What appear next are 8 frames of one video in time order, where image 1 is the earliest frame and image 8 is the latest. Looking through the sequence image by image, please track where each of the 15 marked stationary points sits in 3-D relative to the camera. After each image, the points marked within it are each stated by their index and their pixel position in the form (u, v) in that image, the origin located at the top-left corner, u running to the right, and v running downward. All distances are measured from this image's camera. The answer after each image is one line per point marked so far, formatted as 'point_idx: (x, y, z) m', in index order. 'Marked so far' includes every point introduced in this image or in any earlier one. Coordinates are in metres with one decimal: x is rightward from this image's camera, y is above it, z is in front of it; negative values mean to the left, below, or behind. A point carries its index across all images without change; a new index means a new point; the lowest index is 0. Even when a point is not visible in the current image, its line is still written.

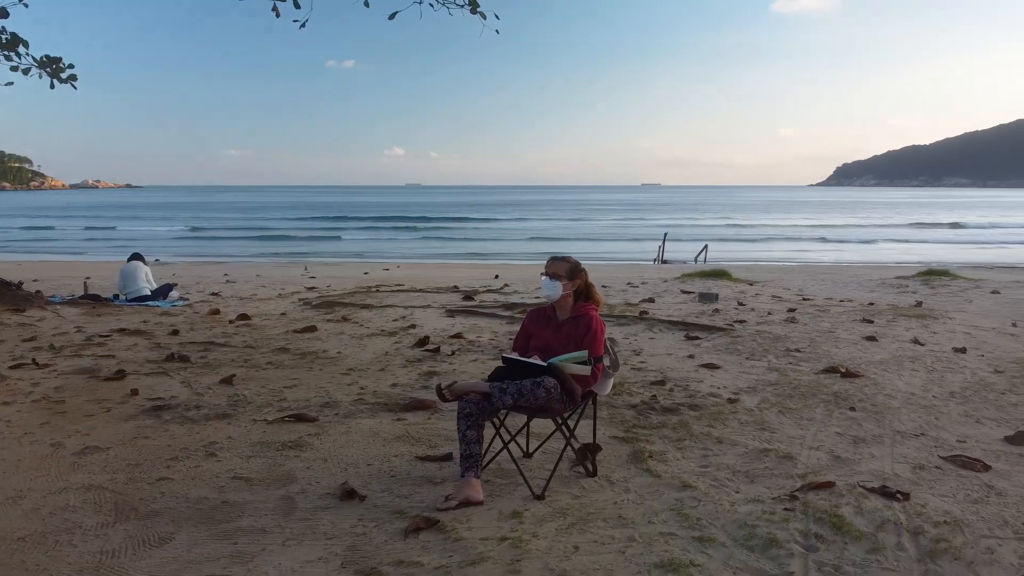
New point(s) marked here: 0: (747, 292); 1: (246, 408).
0: (+2.9, -0.1, +10.0) m
1: (-1.4, -0.7, +4.4) m
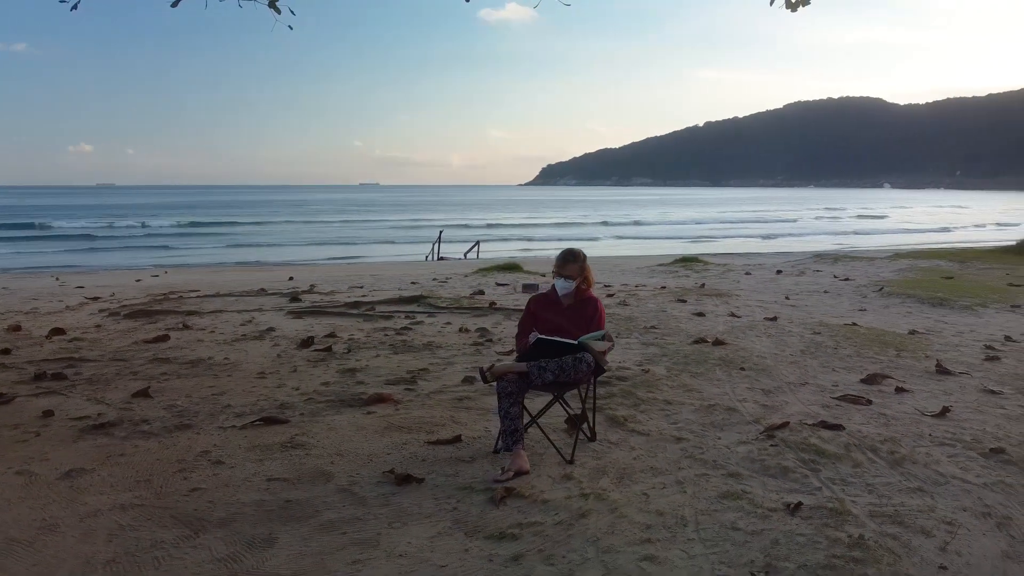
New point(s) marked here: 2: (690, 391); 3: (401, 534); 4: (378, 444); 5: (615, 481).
0: (+0.6, +0.1, +10.9) m
1: (-1.6, -0.7, +4.2) m
2: (+1.0, -0.6, +4.7) m
3: (-0.4, -0.8, +2.8) m
4: (-0.6, -0.7, +3.8) m
5: (+0.4, -0.8, +3.3) m
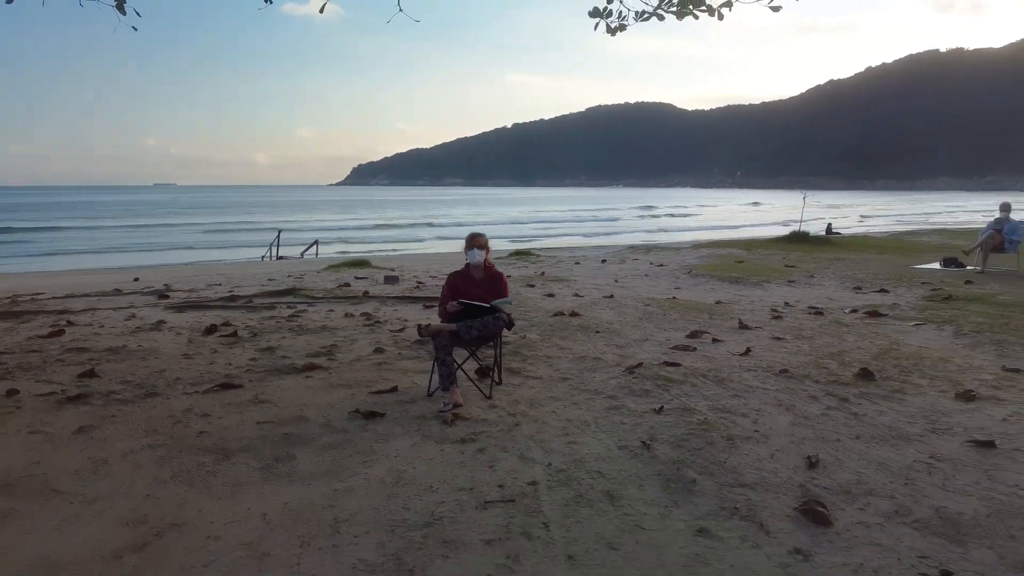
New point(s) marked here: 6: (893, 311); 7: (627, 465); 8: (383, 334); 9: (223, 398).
0: (-1.5, +0.2, +11.8) m
1: (-2.1, -0.6, +4.8) m
2: (+0.4, -0.4, +5.9) m
3: (-0.6, -0.7, +3.7) m
4: (-1.0, -0.6, +4.6) m
5: (+0.1, -0.6, +4.4) m
6: (+3.6, -0.2, +7.6) m
7: (+0.5, -0.7, +3.3) m
8: (-1.1, -0.4, +6.7) m
9: (-1.6, -0.6, +4.5) m
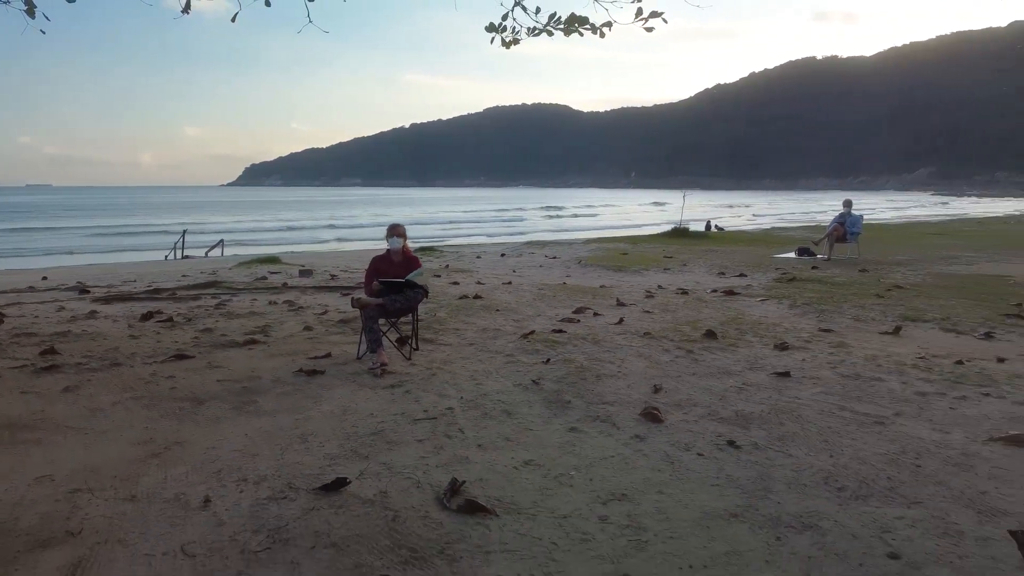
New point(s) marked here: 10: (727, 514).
0: (-3.0, +0.3, +12.6) m
1: (-2.7, -0.5, +5.5) m
2: (-0.4, -0.3, +6.9) m
3: (-1.0, -0.6, +4.6) m
4: (-1.6, -0.5, +5.5) m
5: (-0.5, -0.5, +5.4) m
6: (+2.6, 0.0, +9.0) m
7: (0.0, -0.6, +4.3) m
8: (-1.9, -0.3, +7.5) m
9: (-2.2, -0.5, +5.3) m
10: (+0.7, -0.8, +2.8) m
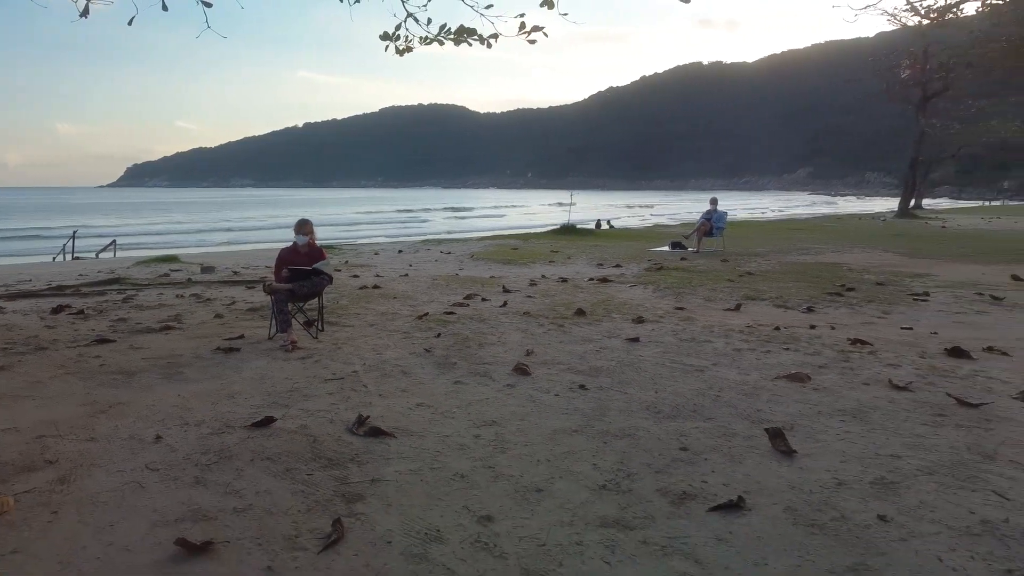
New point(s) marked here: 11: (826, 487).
0: (-4.7, +0.3, +12.9) m
1: (-3.5, -0.4, +6.0) m
2: (-1.4, -0.2, +7.6) m
3: (-1.7, -0.5, +5.3) m
4: (-2.4, -0.4, +6.1) m
5: (-1.3, -0.4, +6.1) m
6: (+1.3, +0.1, +10.1) m
7: (-0.6, -0.5, +5.1) m
8: (-2.9, -0.2, +8.1) m
9: (-3.0, -0.4, +5.9) m
10: (+0.3, -0.6, +3.7) m
11: (+1.2, -0.7, +3.0) m
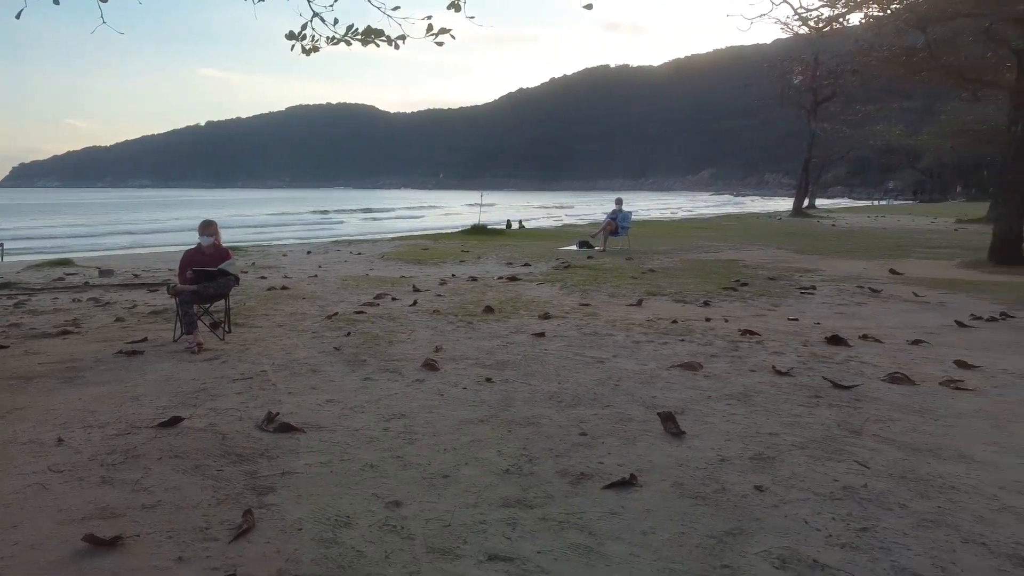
0: (-6.1, +0.3, +12.5) m
1: (-4.2, -0.5, +5.7) m
2: (-2.2, -0.2, +7.6) m
3: (-2.3, -0.5, +5.2) m
4: (-3.1, -0.4, +5.9) m
5: (-1.9, -0.4, +6.1) m
6: (+0.2, +0.1, +10.3) m
7: (-1.2, -0.5, +5.2) m
8: (-3.8, -0.2, +7.9) m
9: (-3.6, -0.5, +5.7) m
10: (-0.2, -0.6, +3.8) m
11: (+0.8, -0.7, +3.3) m
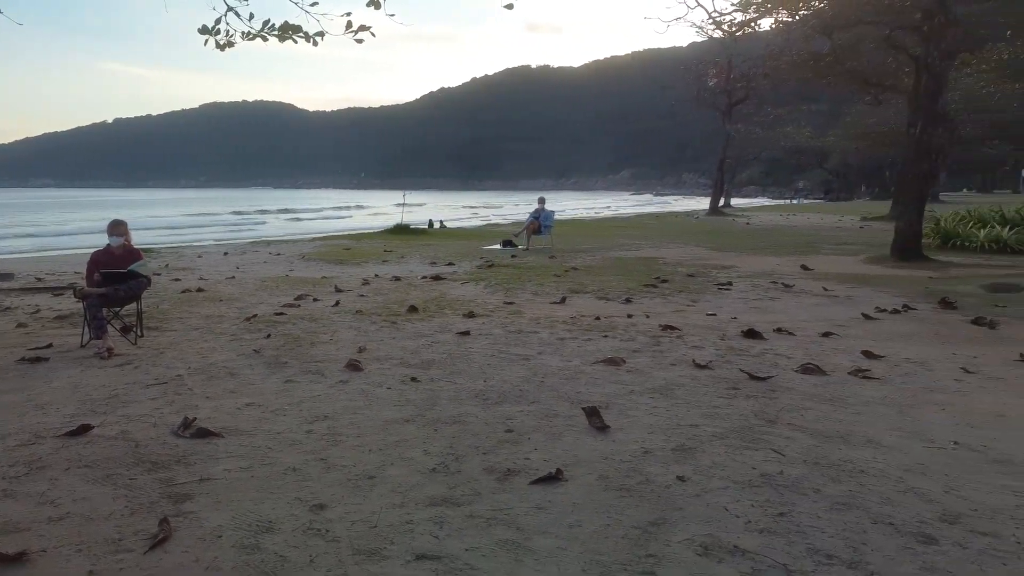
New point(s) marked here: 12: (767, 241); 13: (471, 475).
0: (-7.2, +0.2, +11.9) m
1: (-4.7, -0.5, +5.3) m
2: (-2.9, -0.2, +7.4) m
3: (-2.8, -0.5, +5.0) m
4: (-3.6, -0.5, +5.6) m
5: (-2.5, -0.4, +5.9) m
6: (-0.8, +0.2, +10.3) m
7: (-1.7, -0.5, +5.1) m
8: (-4.5, -0.3, +7.5) m
9: (-4.1, -0.5, +5.3) m
10: (-0.5, -0.6, +3.8) m
11: (+0.5, -0.7, +3.3) m
12: (+4.9, +0.9, +15.7) m
13: (-0.2, -0.7, +3.1) m
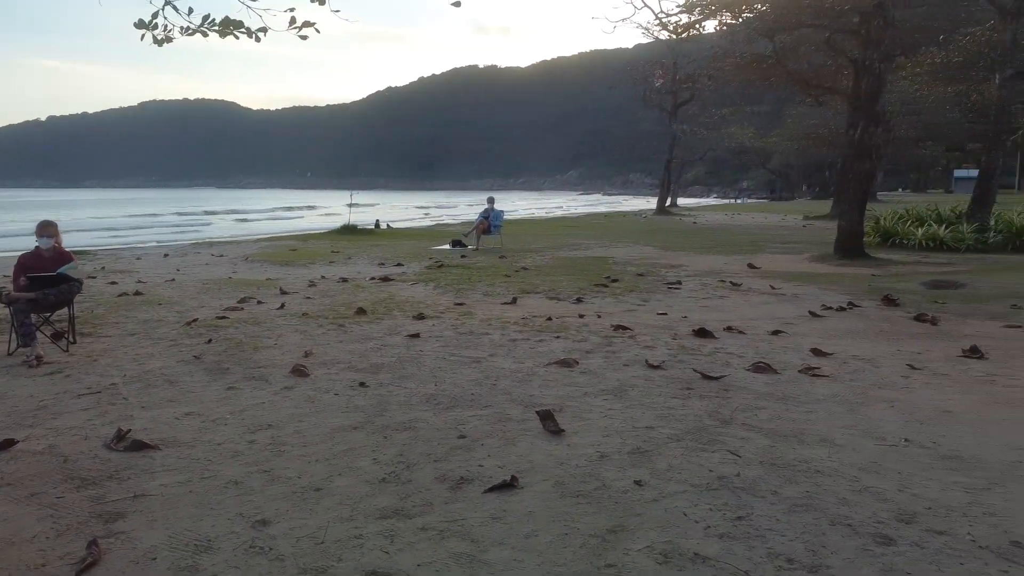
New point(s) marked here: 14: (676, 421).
0: (-7.9, +0.1, +11.3) m
1: (-5.0, -0.5, +4.9) m
2: (-3.4, -0.2, +7.1) m
3: (-3.1, -0.6, +4.7) m
4: (-3.9, -0.5, +5.3) m
5: (-2.8, -0.4, +5.6) m
6: (-1.4, +0.1, +10.1) m
7: (-2.0, -0.5, +4.8) m
8: (-5.0, -0.3, +7.1) m
9: (-4.4, -0.5, +4.9) m
10: (-0.7, -0.6, +3.7) m
11: (+0.3, -0.7, +3.2) m
12: (+4.0, +0.9, +15.9) m
13: (-0.3, -0.7, +3.0) m
14: (+0.8, -0.6, +3.8) m
